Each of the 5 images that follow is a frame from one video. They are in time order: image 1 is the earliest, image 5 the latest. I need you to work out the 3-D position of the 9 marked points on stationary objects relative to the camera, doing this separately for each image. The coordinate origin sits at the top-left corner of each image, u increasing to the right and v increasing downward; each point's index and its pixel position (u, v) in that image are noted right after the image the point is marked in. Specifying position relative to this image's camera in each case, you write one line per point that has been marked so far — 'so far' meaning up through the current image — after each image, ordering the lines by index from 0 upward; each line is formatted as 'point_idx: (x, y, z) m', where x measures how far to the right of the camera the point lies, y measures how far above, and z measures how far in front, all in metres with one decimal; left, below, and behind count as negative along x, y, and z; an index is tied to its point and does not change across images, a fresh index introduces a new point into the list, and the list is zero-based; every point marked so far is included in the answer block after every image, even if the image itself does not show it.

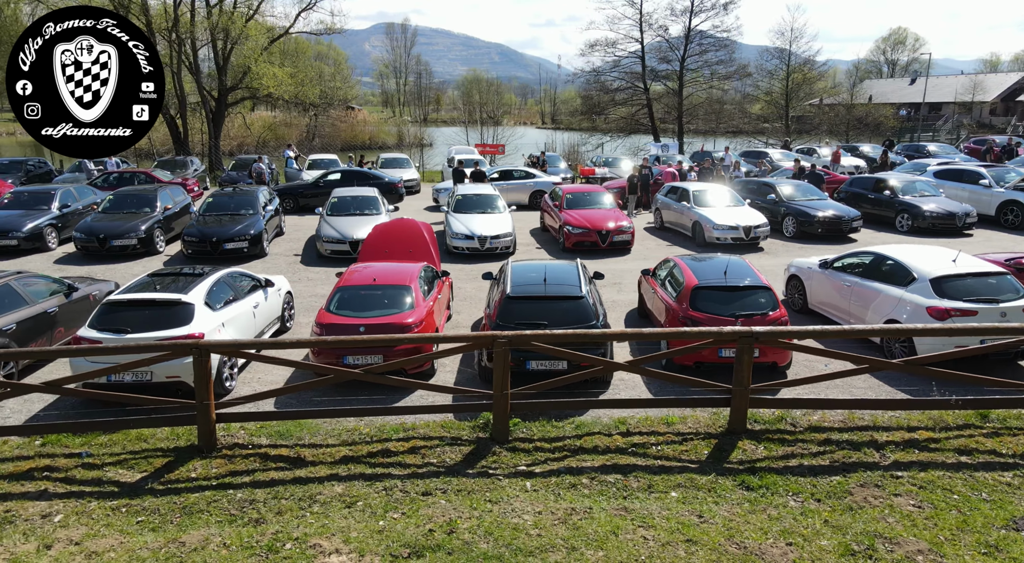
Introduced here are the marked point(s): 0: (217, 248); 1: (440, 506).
0: (-7.5, +0.9, +18.9) m
1: (-0.6, -1.9, +6.0) m
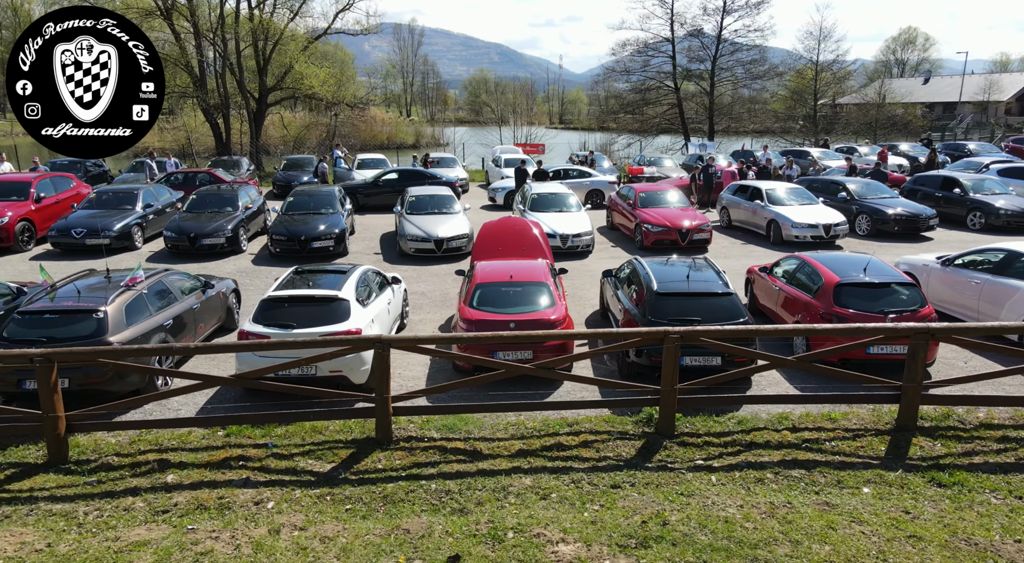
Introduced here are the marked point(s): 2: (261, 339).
0: (-5.4, +0.9, +19.2) m
1: (+1.1, -1.9, +6.1) m
2: (-2.8, -0.6, +8.0) m
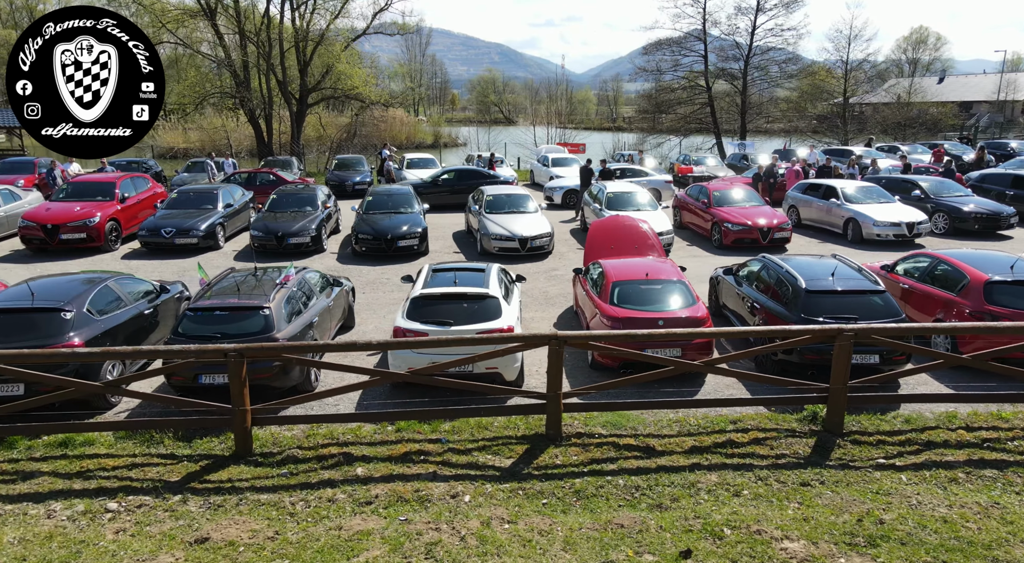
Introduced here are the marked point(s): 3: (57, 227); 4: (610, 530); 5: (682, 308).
0: (-3.2, +1.0, +19.5) m
1: (+2.7, -1.8, +6.1) m
2: (-1.0, -0.6, +8.2) m
3: (-12.2, +1.5, +19.1) m
4: (+0.8, -1.9, +5.5) m
5: (+2.2, -0.3, +9.3) m
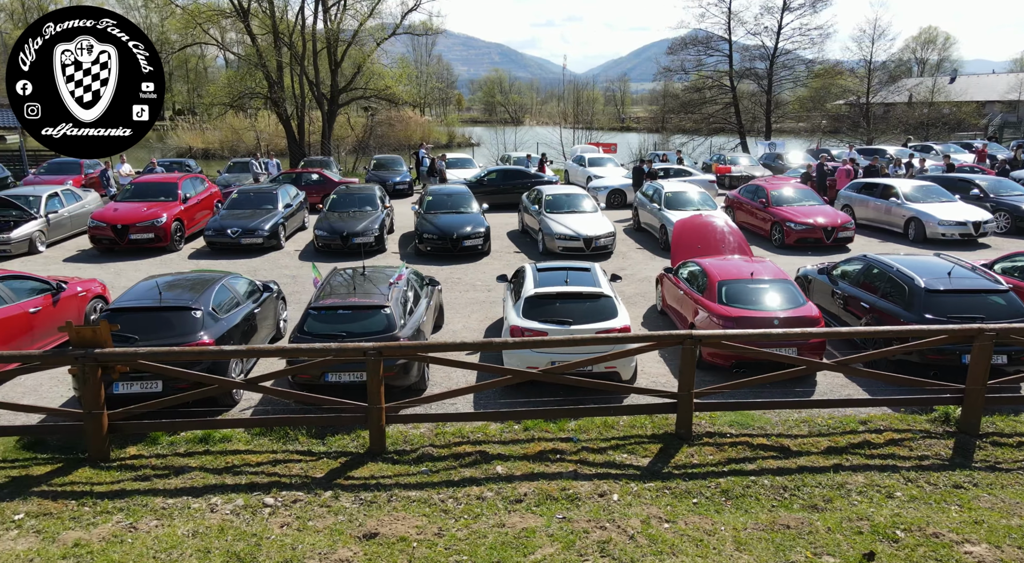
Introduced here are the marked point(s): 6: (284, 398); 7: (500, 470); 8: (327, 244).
0: (-1.4, +1.0, +19.6) m
1: (+4.0, -1.8, +6.0) m
2: (+0.3, -0.6, +8.2) m
3: (-10.5, +1.5, +19.4) m
4: (+2.0, -1.9, +5.5) m
5: (+3.6, -0.3, +9.2) m
6: (-2.3, -1.2, +7.1) m
7: (-0.1, -1.8, +6.7) m
8: (-5.0, +1.0, +19.9) m
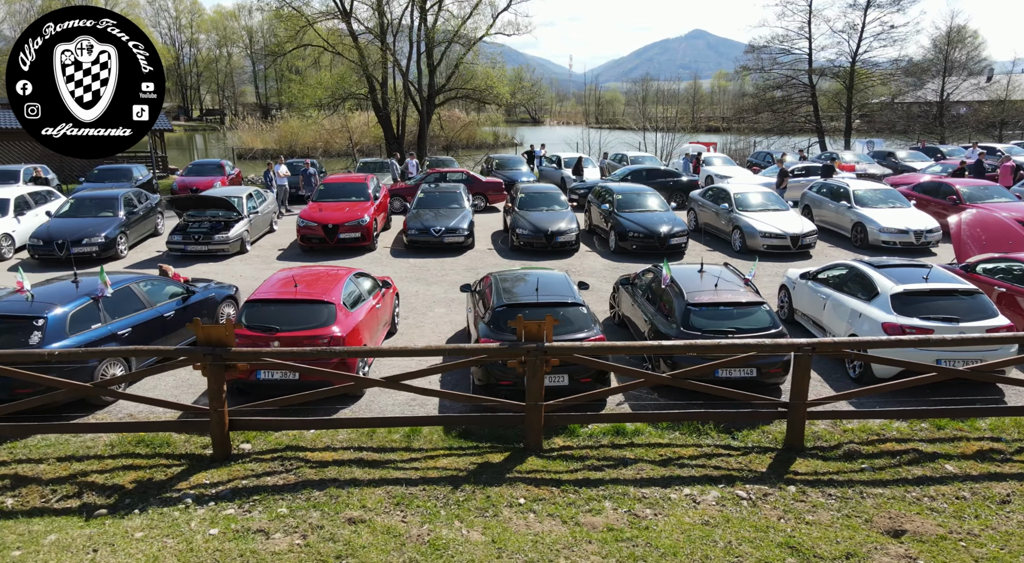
0: (+4.0, +1.0, +19.5) m
1: (+8.1, -1.8, +5.5) m
2: (+4.6, -0.6, +8.0) m
3: (-5.0, +1.6, +20.3) m
4: (+6.1, -1.9, +5.2) m
5: (+8.0, -0.3, +8.7) m
6: (+1.9, -1.1, +7.2) m
7: (+4.0, -1.7, +6.6) m
8: (+0.5, +1.1, +20.2) m
